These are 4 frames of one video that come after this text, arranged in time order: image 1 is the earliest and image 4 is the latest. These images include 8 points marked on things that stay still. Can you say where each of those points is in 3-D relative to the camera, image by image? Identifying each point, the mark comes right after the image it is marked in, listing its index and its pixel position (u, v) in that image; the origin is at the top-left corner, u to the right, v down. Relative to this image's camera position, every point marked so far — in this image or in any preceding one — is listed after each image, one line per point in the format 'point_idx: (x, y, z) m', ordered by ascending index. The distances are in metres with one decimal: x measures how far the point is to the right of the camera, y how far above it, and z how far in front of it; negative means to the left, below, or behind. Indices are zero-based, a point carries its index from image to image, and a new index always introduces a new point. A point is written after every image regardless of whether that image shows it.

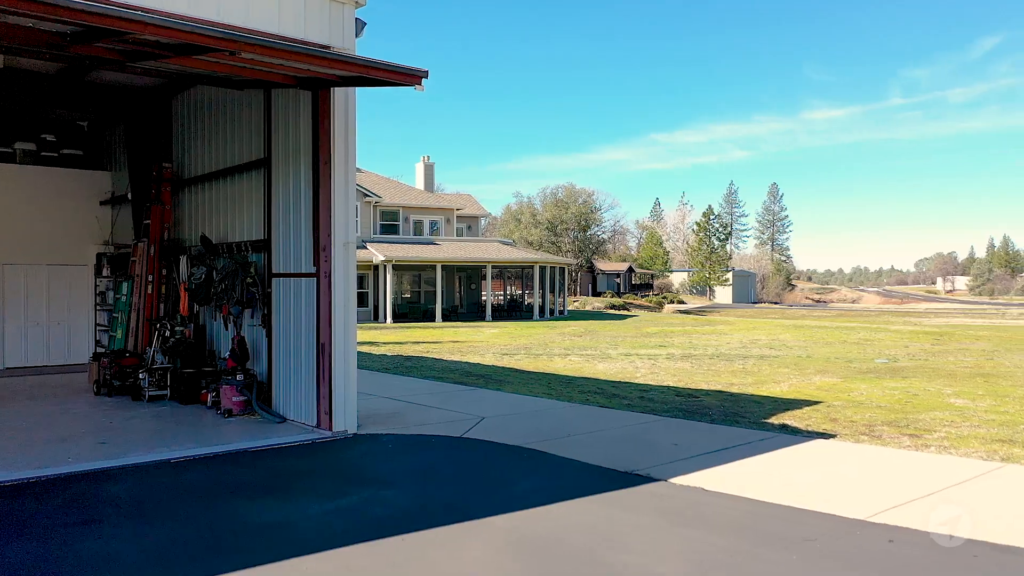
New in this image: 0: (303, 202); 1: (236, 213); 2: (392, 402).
0: (-1.9, +0.8, +7.6) m
1: (-3.0, +0.8, +9.0) m
2: (-1.3, -1.3, +9.3) m
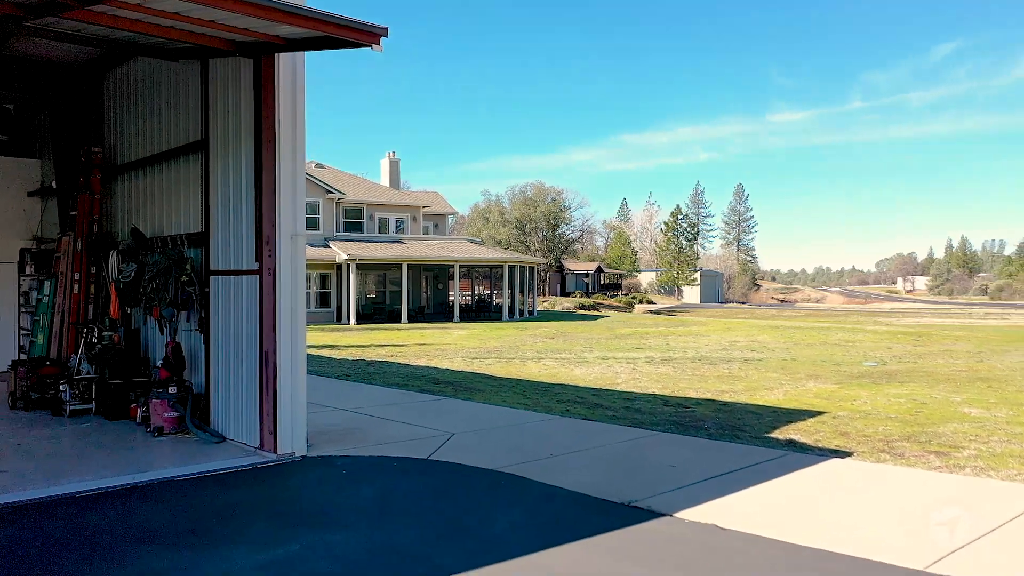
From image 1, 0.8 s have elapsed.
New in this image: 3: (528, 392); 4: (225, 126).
0: (-2.1, +0.8, +6.6) m
1: (-3.2, +0.8, +7.9) m
2: (-1.6, -1.3, +8.3) m
3: (+0.2, -1.3, +10.2) m
4: (-2.4, +1.3, +6.8) m
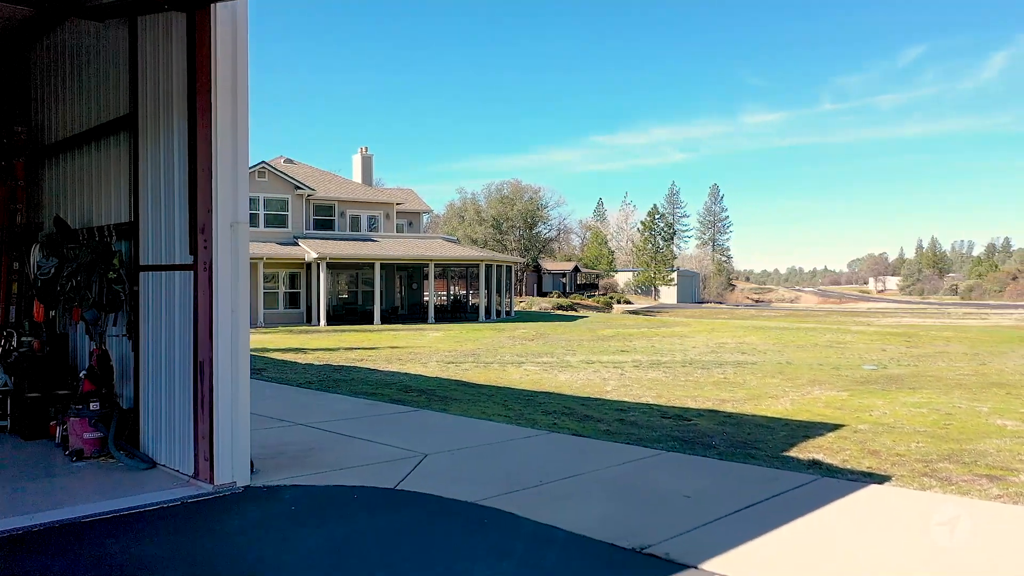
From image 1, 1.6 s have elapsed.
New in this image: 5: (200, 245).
0: (-2.2, +0.8, +5.6) m
1: (-3.4, +0.8, +6.9) m
2: (-1.8, -1.3, +7.3) m
3: (0.0, -1.3, +9.2) m
4: (-2.5, +1.3, +5.8) m
5: (-2.0, +0.3, +5.3) m
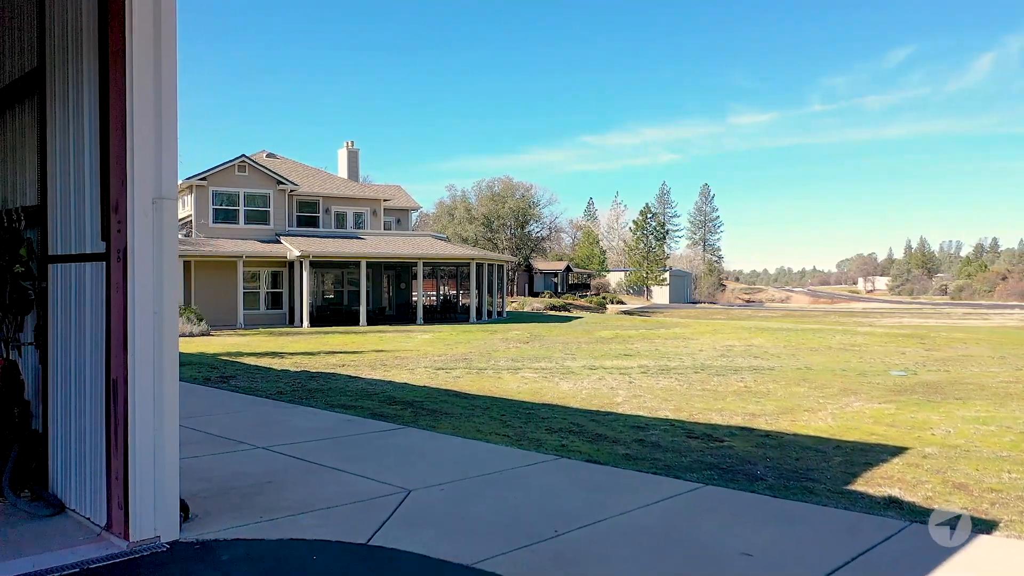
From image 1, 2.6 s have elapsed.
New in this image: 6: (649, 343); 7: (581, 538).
0: (-2.2, +0.8, +4.3) m
1: (-3.4, +0.8, +5.6) m
2: (-1.7, -1.2, +6.0) m
3: (0.0, -1.2, +8.0) m
4: (-2.4, +1.4, +4.6) m
5: (-1.9, +0.3, +4.0) m
6: (+3.0, -1.2, +18.4) m
7: (+0.3, -1.2, +4.2) m
